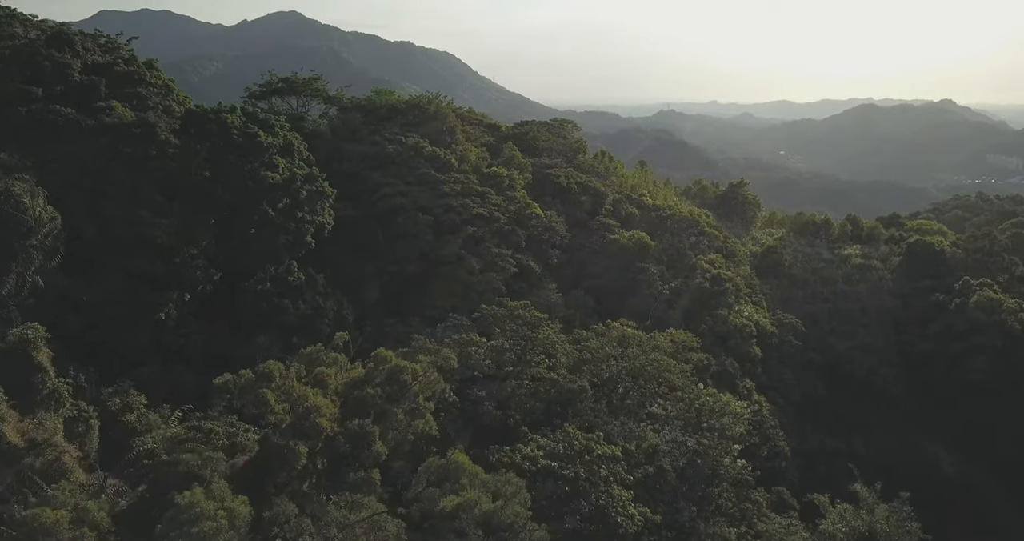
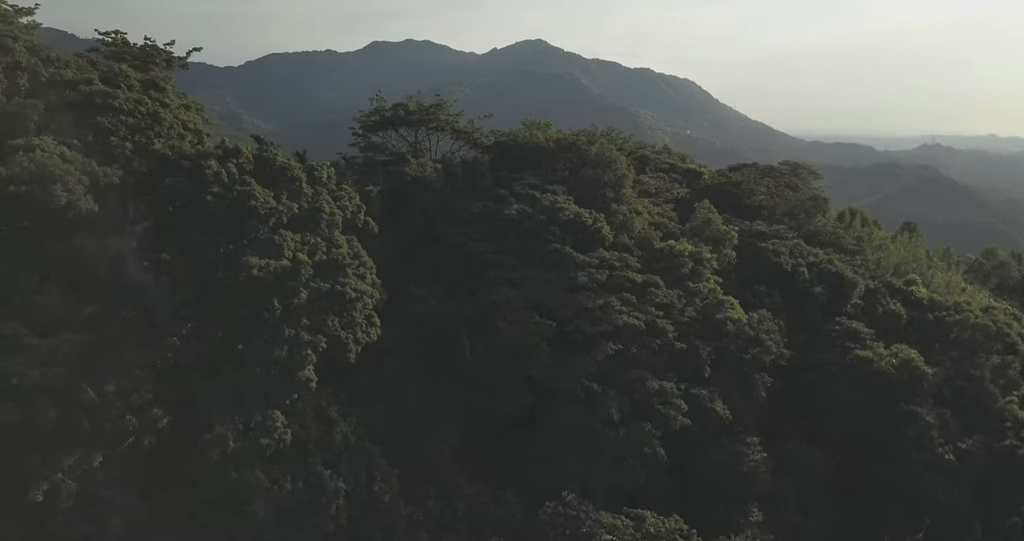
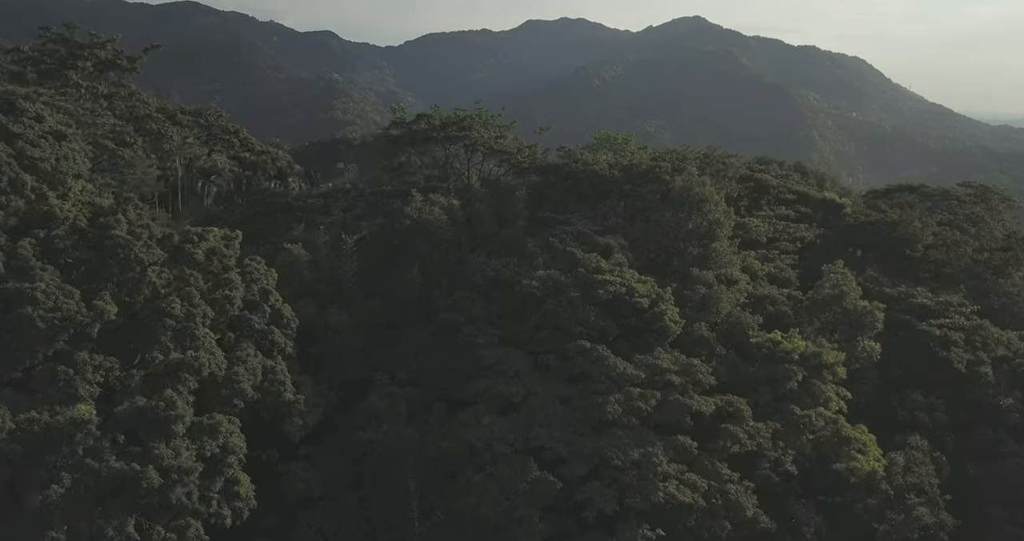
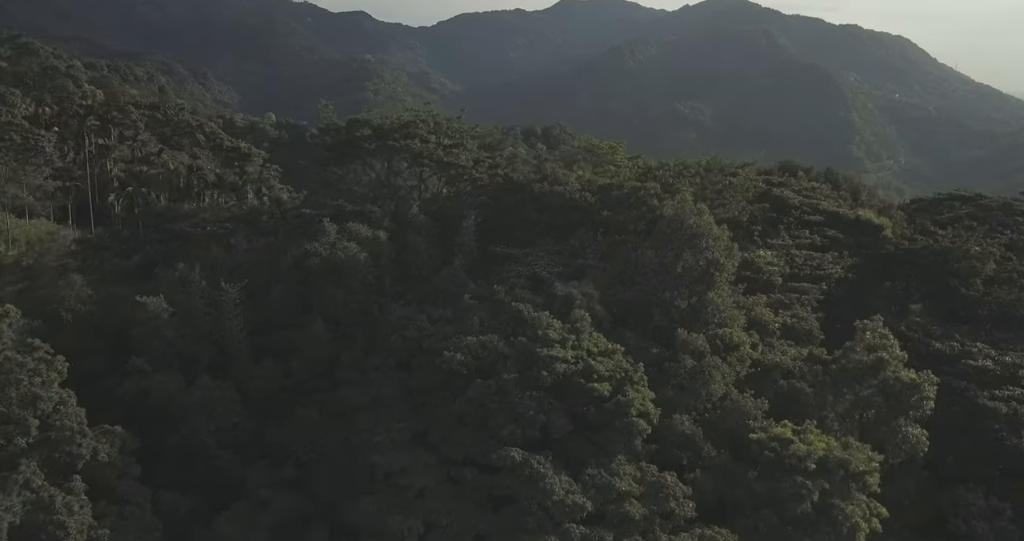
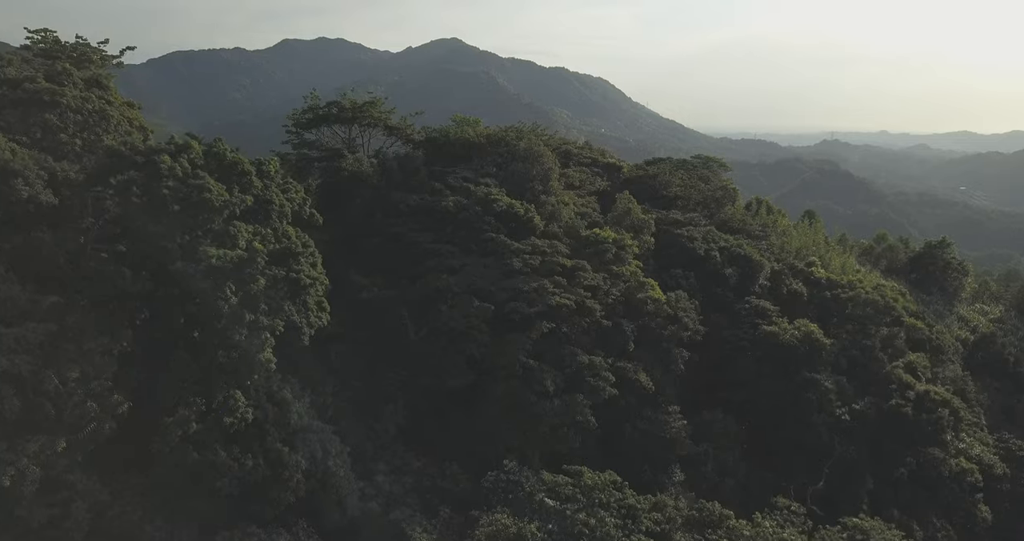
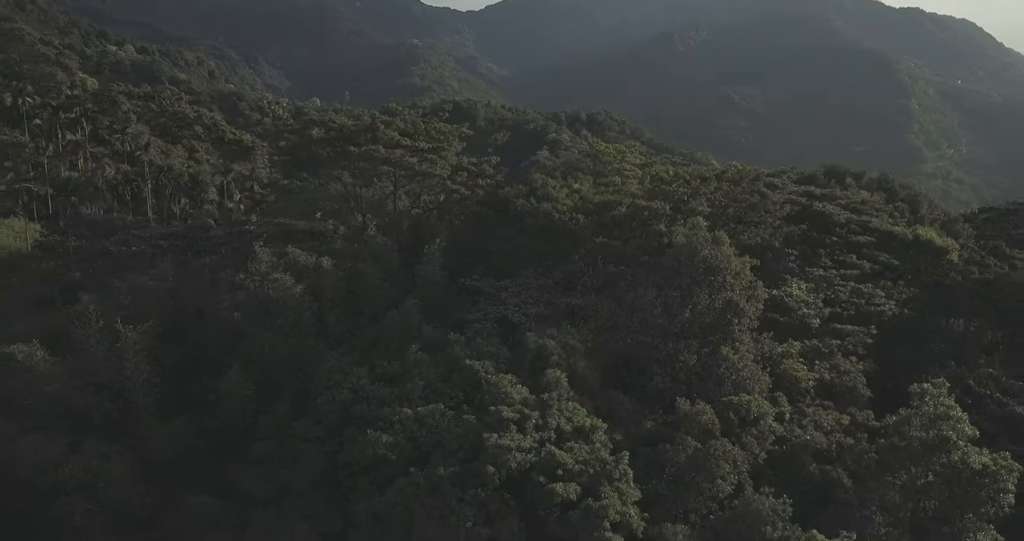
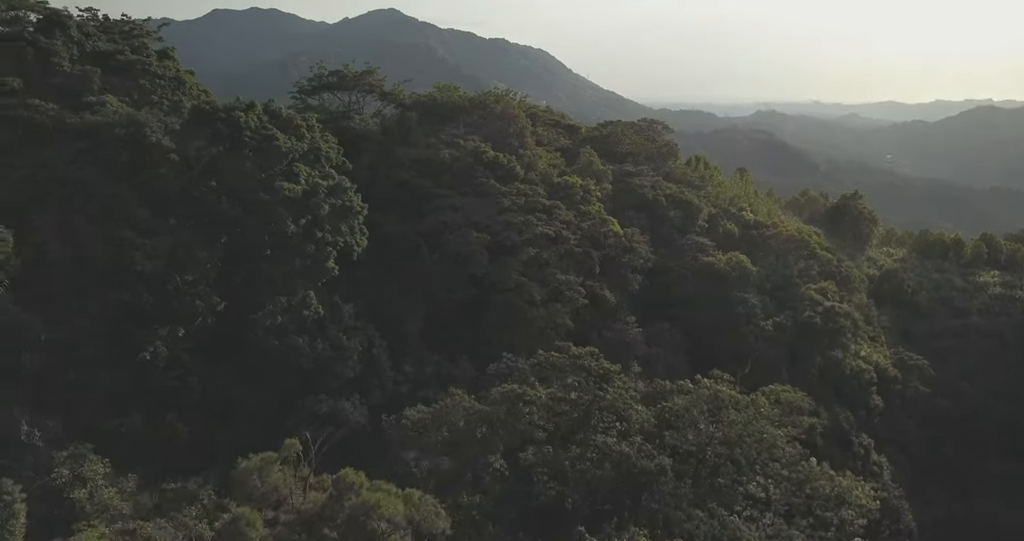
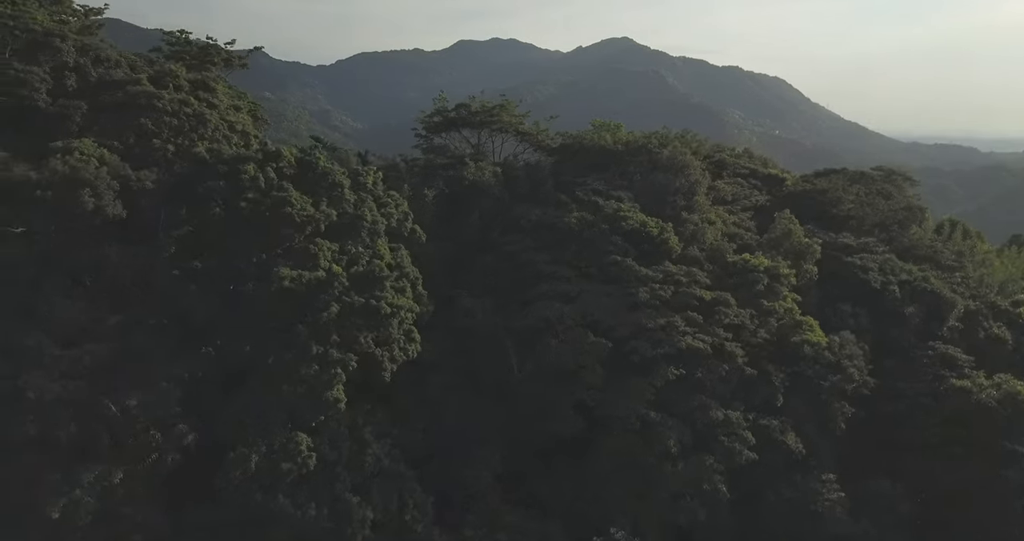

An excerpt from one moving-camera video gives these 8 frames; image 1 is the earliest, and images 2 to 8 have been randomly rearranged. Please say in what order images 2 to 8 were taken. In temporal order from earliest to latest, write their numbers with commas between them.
7, 5, 2, 8, 3, 4, 6
